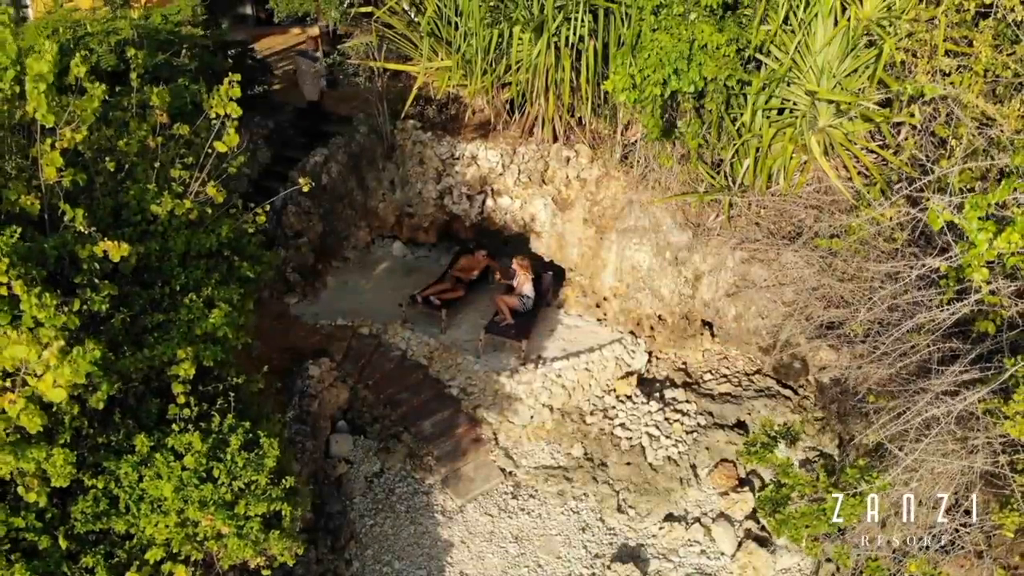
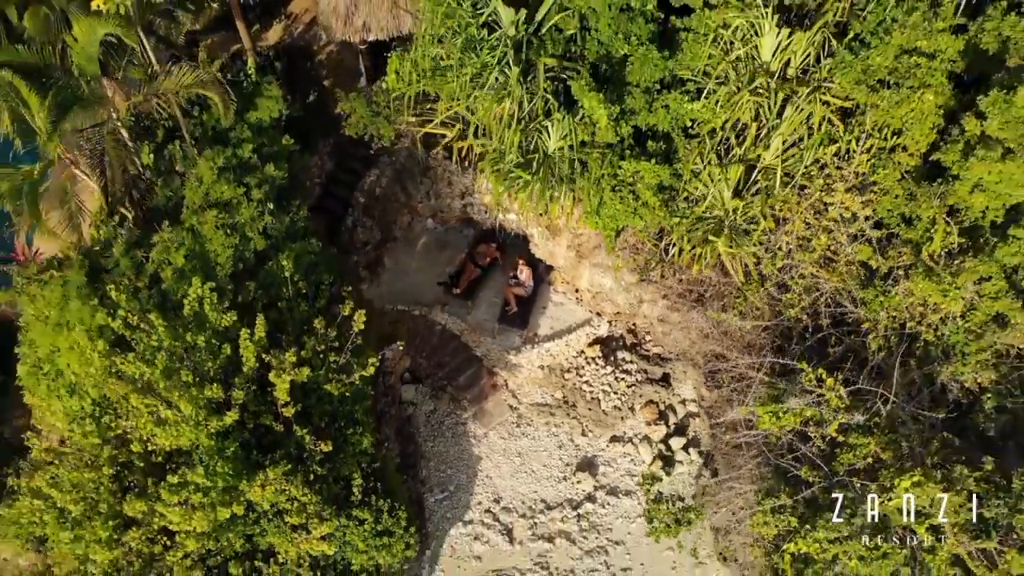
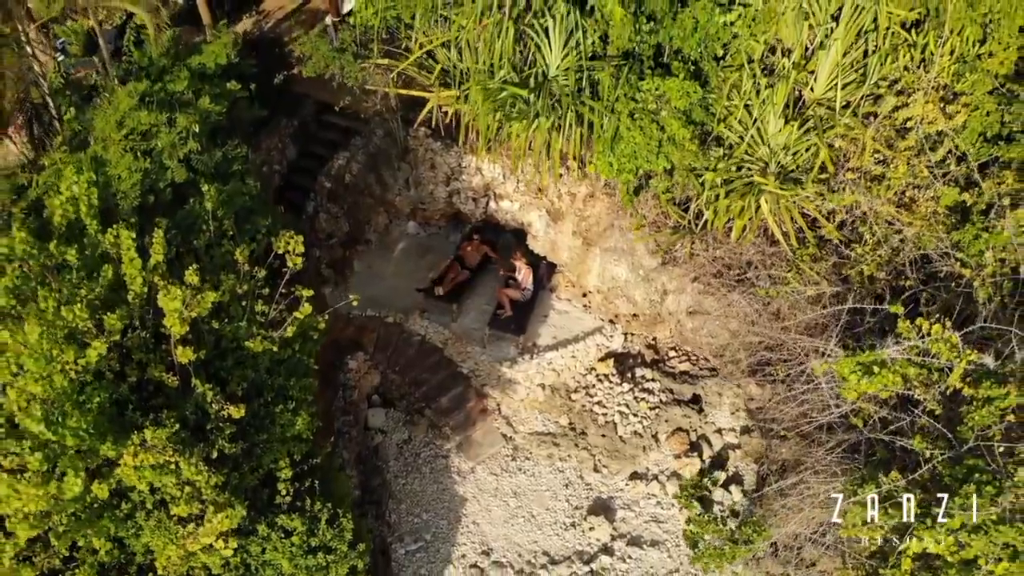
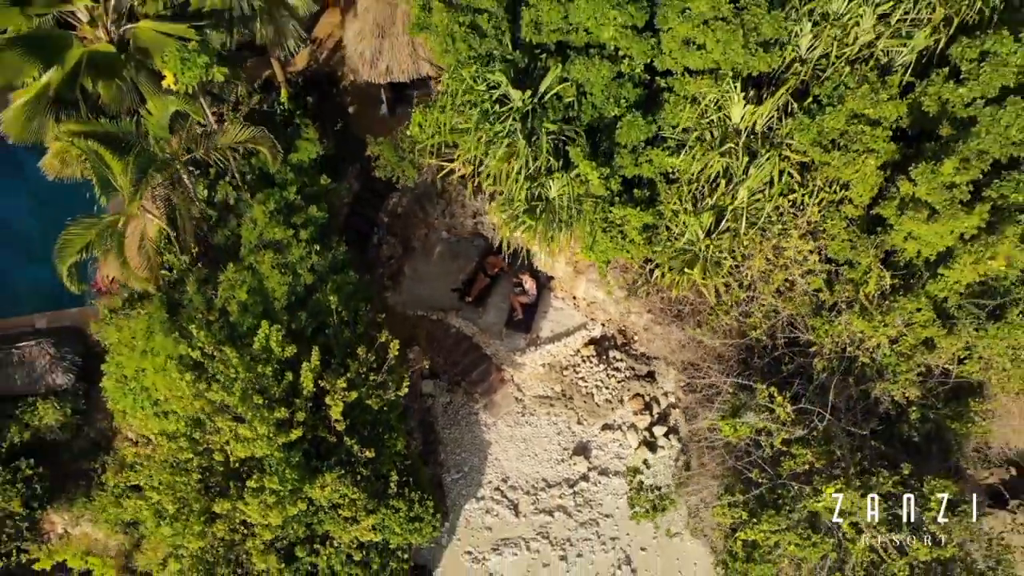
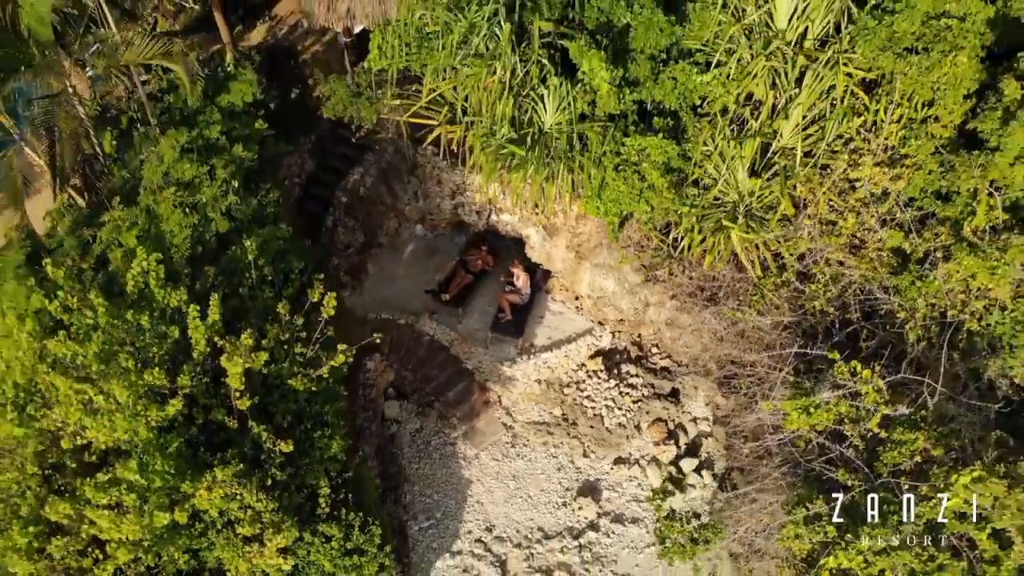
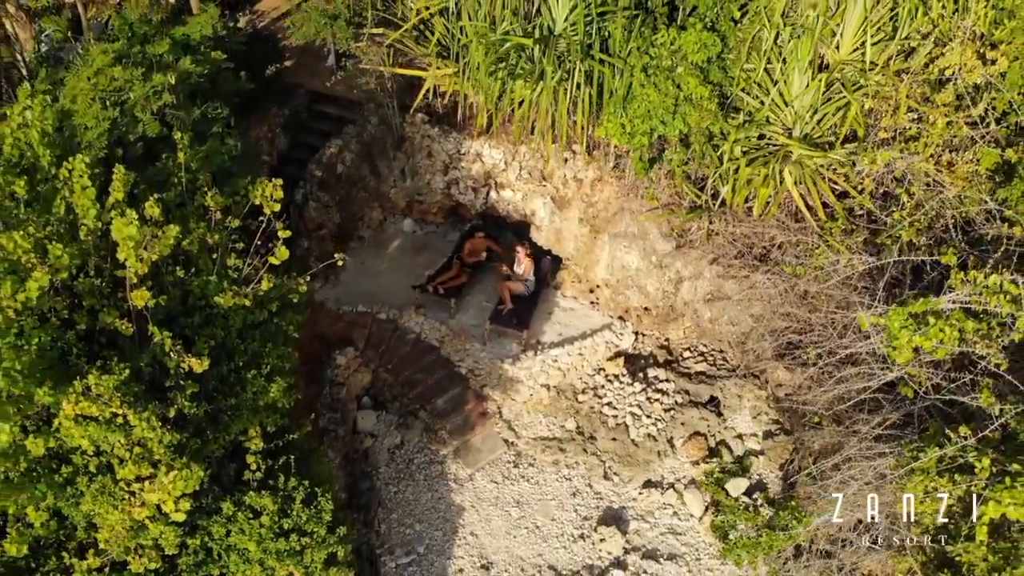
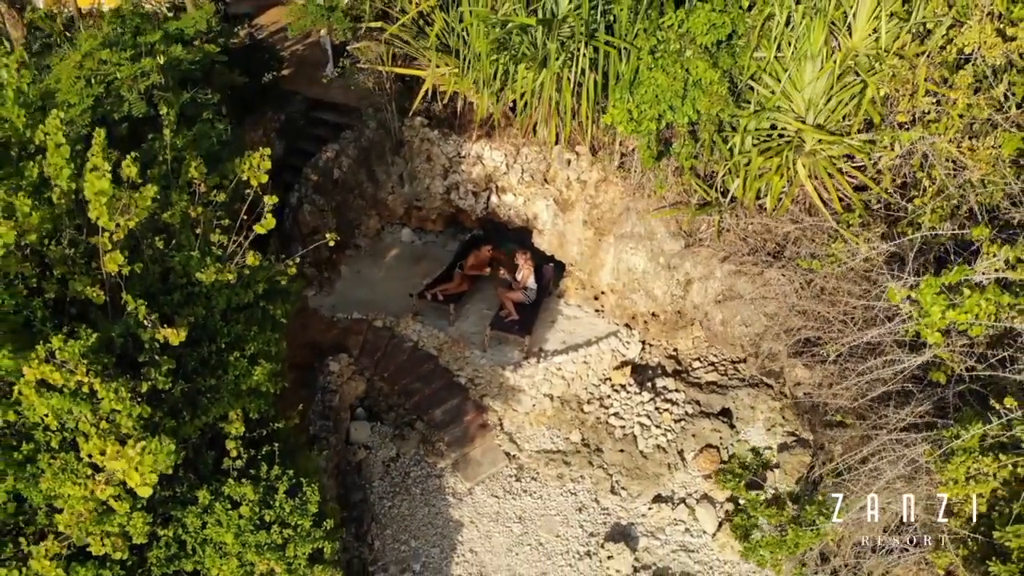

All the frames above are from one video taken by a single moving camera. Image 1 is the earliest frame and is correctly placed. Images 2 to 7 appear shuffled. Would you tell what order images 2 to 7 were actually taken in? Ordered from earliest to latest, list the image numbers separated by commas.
7, 6, 3, 5, 2, 4
